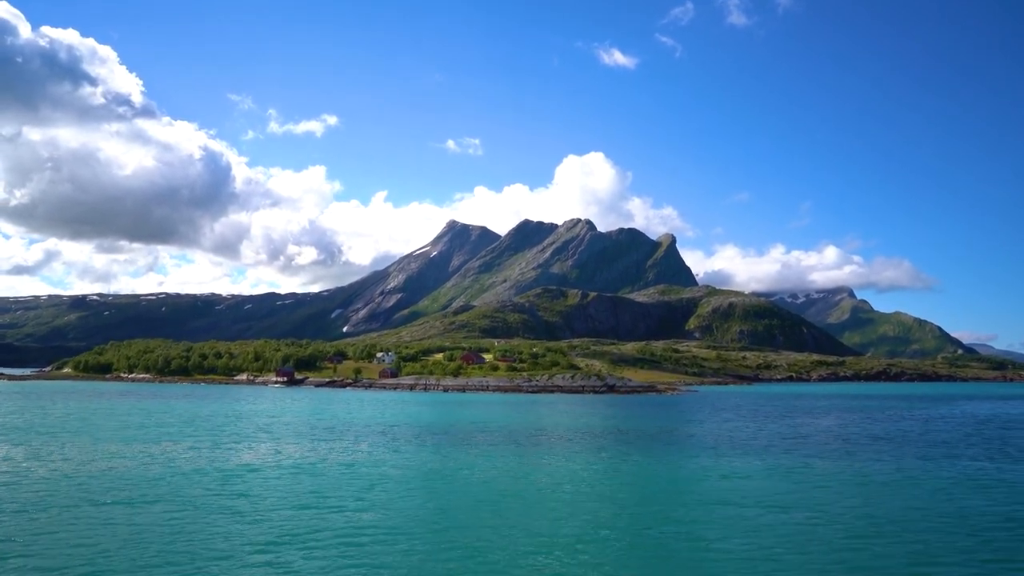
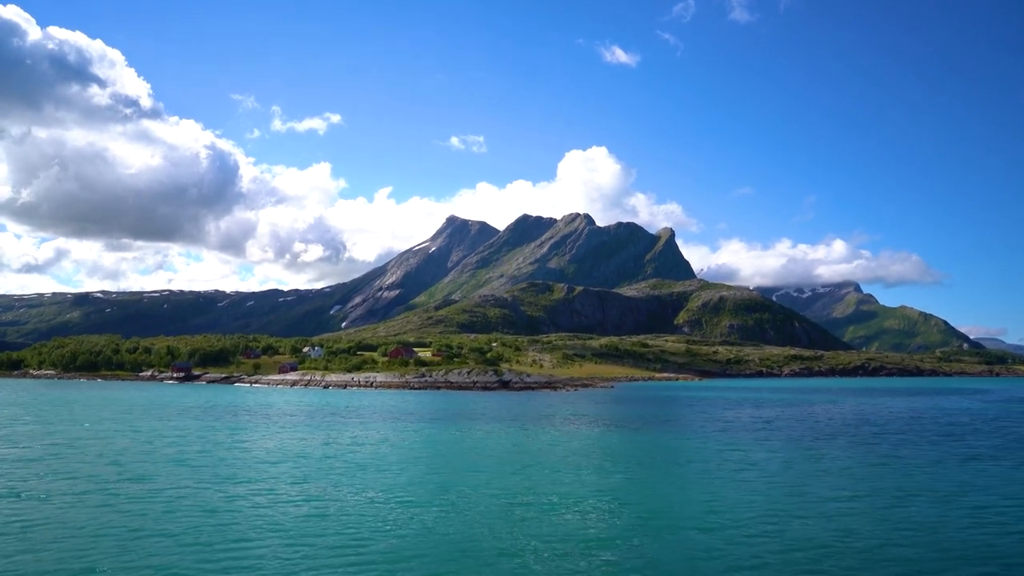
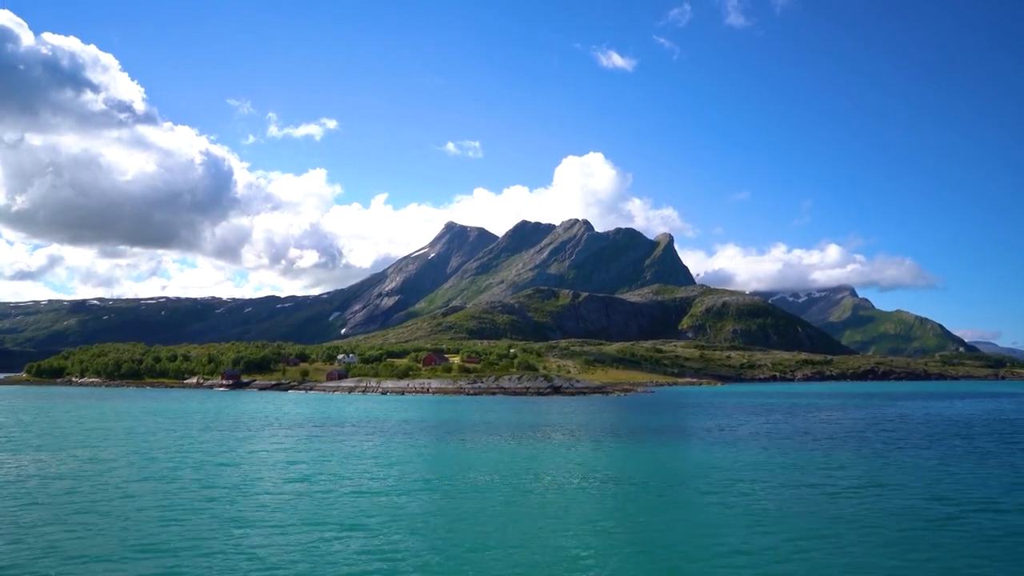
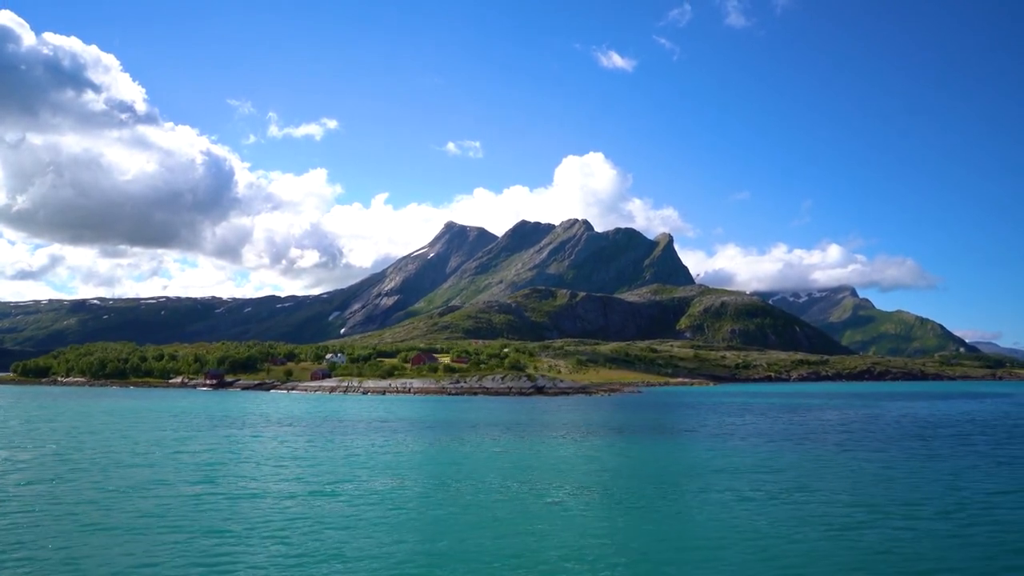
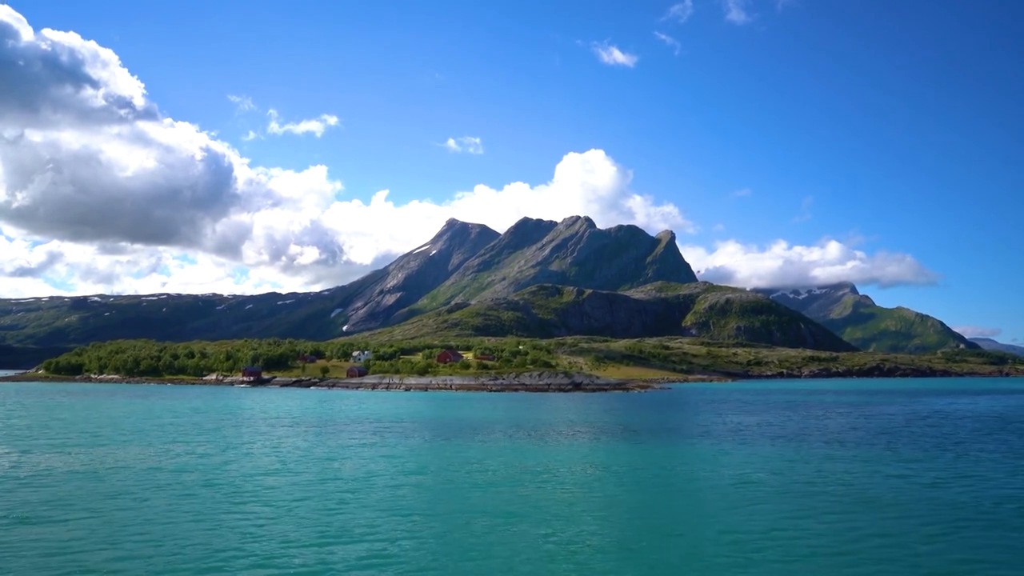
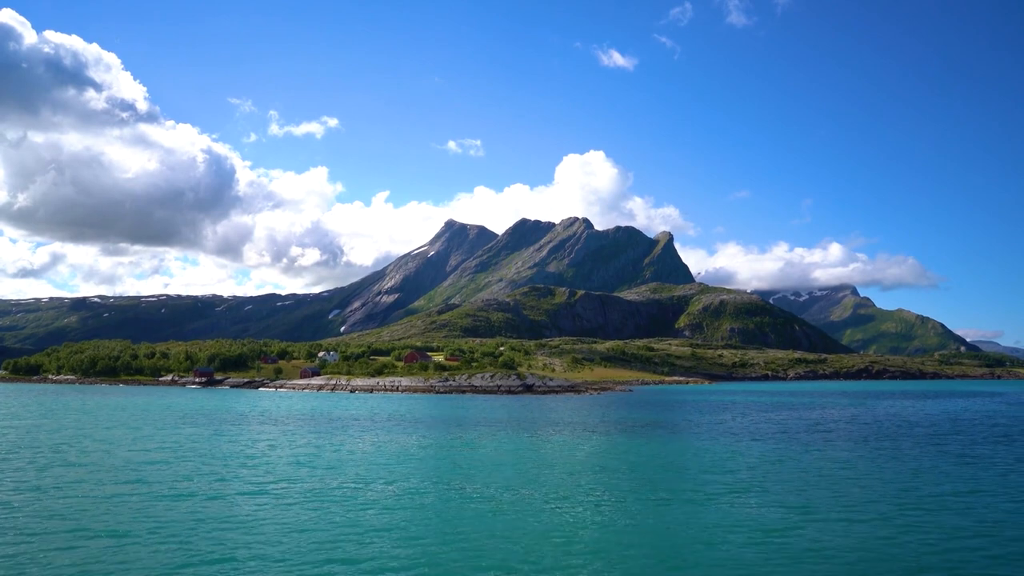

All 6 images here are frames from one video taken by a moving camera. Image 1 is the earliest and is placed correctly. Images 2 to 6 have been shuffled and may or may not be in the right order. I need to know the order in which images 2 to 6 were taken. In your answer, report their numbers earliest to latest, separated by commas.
5, 3, 4, 6, 2
